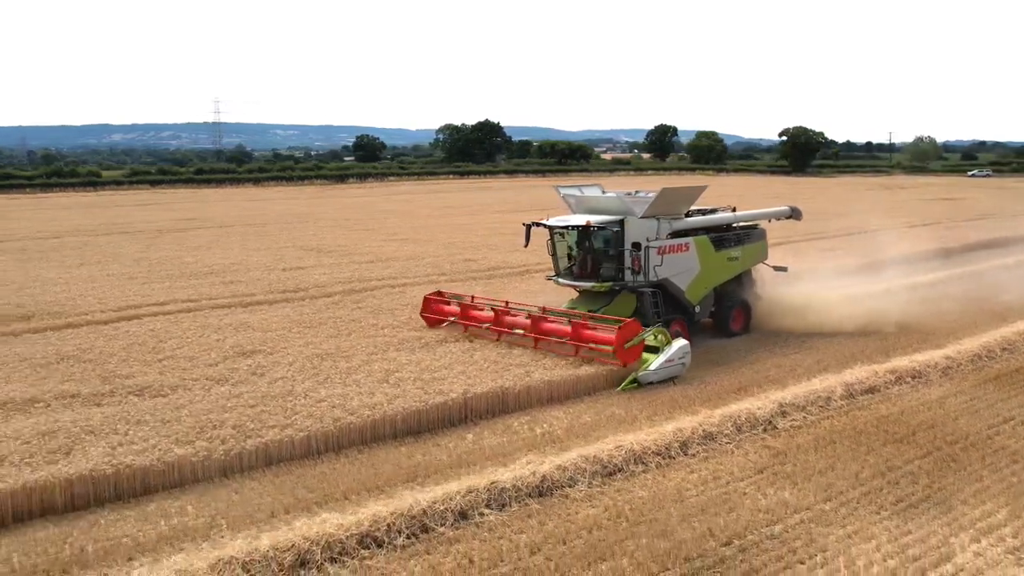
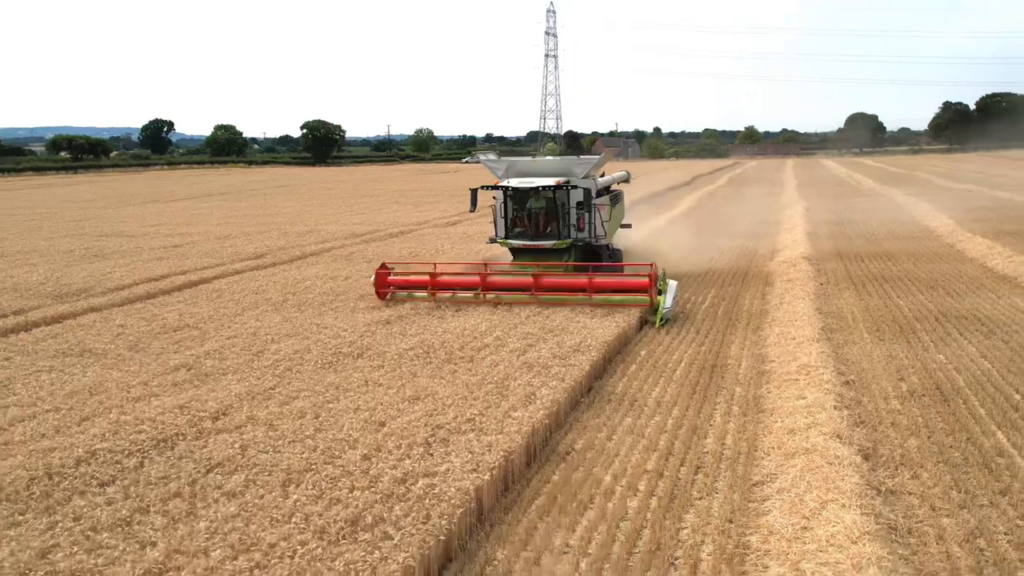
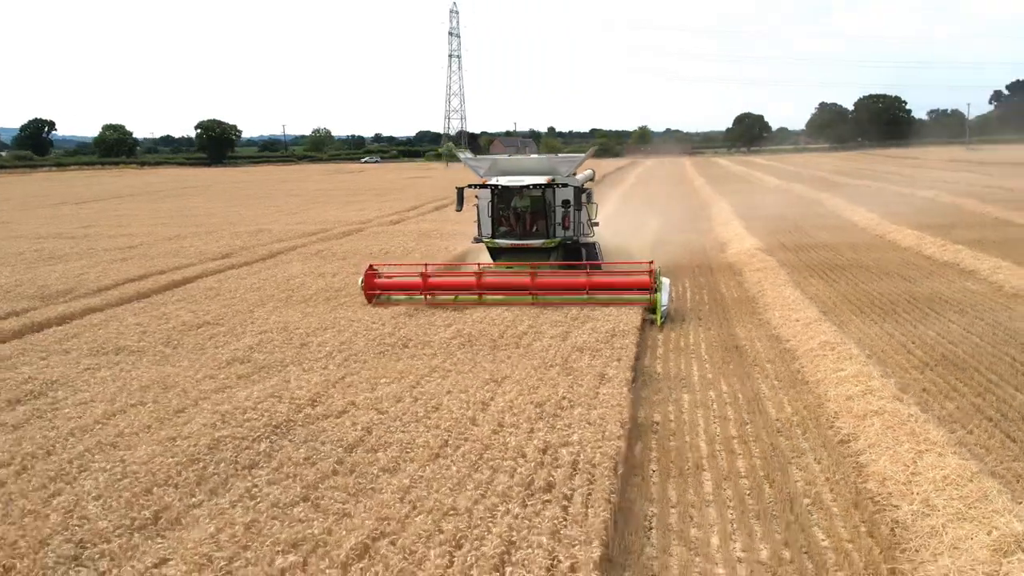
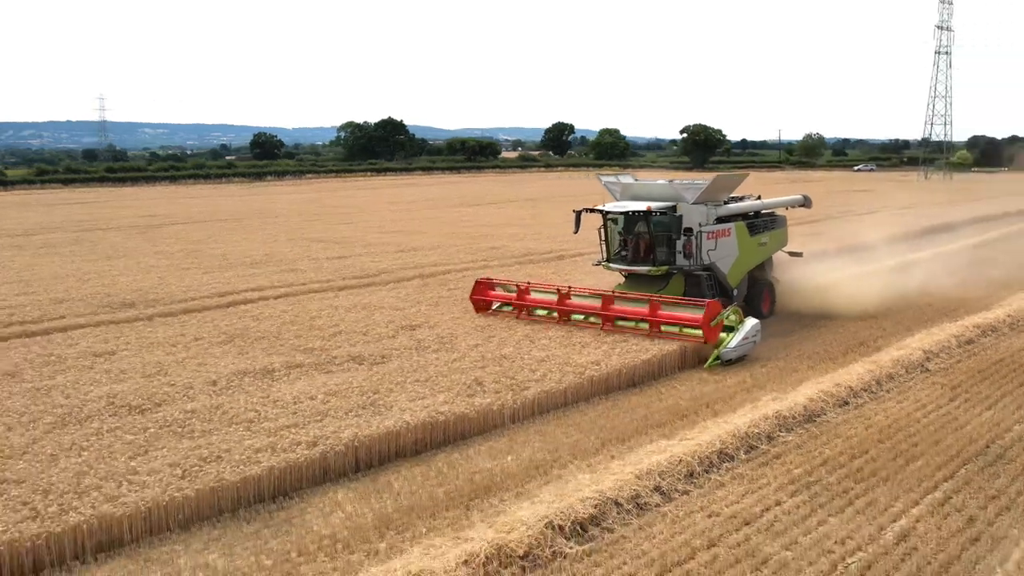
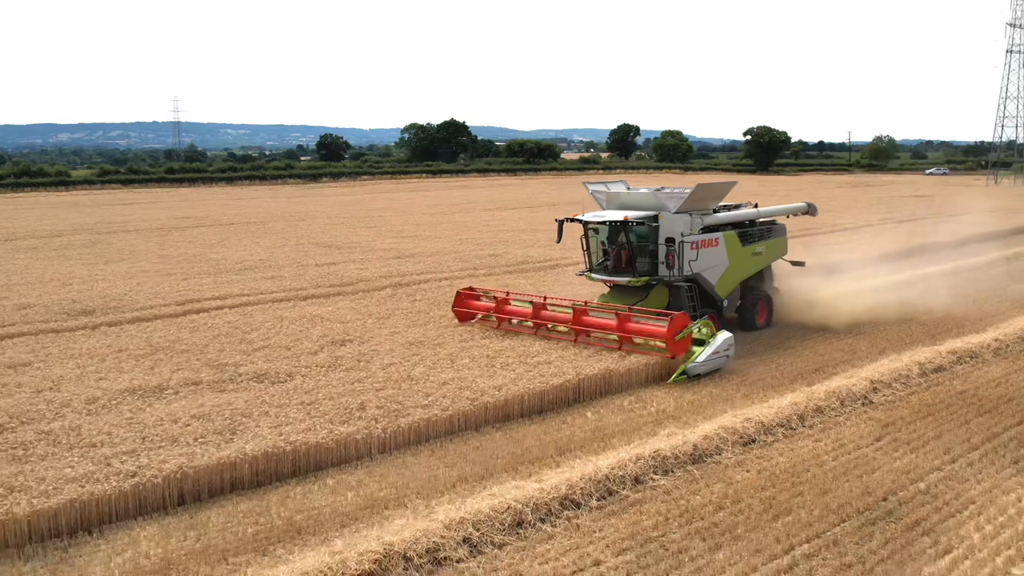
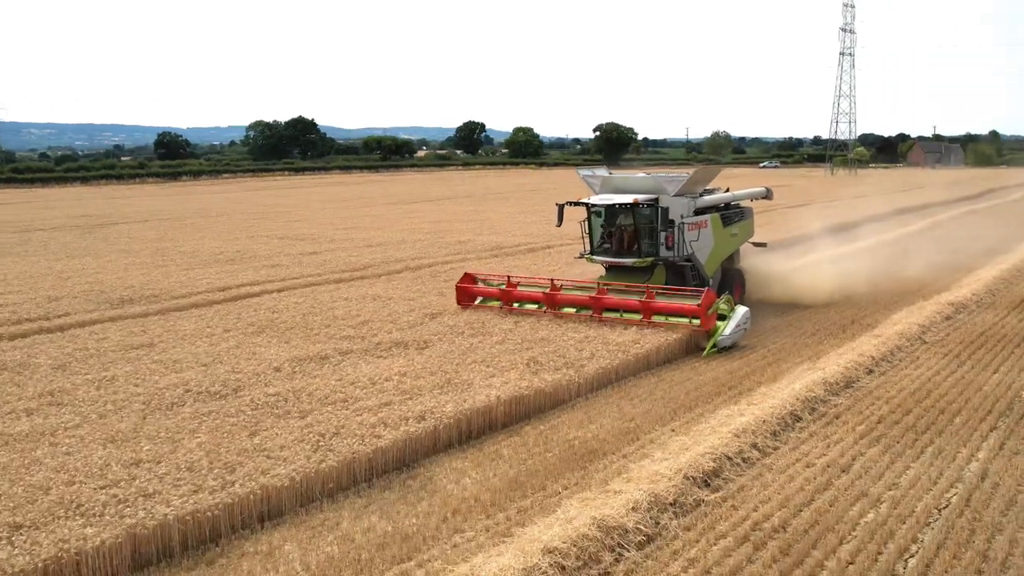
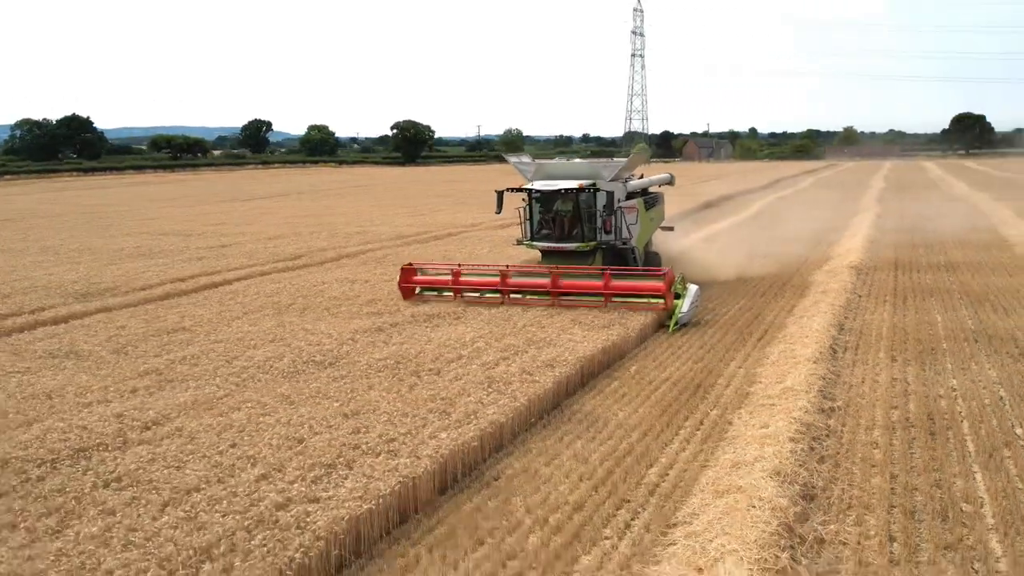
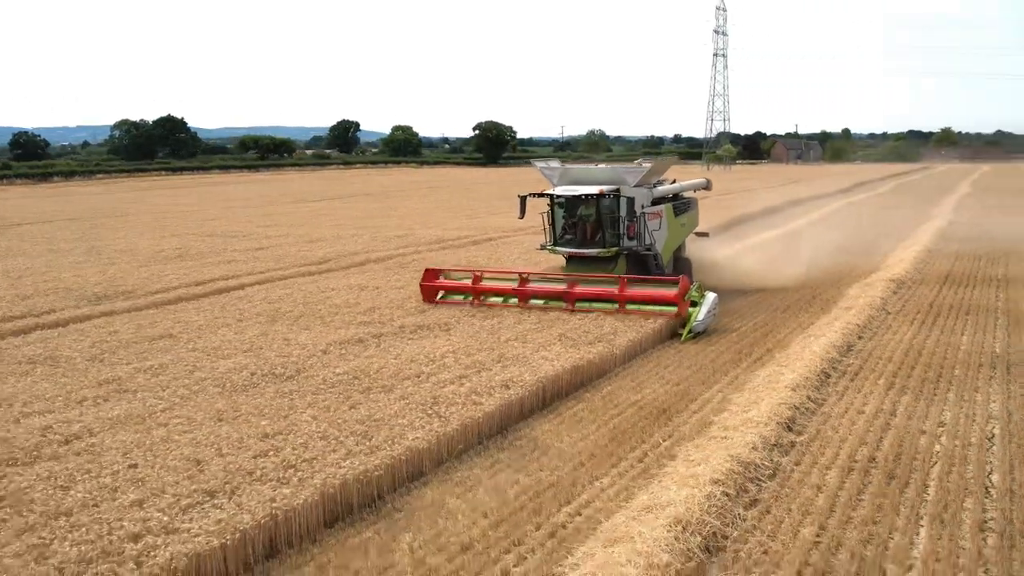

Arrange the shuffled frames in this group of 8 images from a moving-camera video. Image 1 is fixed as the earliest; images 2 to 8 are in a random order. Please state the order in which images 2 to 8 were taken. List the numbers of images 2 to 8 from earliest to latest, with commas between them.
5, 4, 6, 8, 7, 2, 3
